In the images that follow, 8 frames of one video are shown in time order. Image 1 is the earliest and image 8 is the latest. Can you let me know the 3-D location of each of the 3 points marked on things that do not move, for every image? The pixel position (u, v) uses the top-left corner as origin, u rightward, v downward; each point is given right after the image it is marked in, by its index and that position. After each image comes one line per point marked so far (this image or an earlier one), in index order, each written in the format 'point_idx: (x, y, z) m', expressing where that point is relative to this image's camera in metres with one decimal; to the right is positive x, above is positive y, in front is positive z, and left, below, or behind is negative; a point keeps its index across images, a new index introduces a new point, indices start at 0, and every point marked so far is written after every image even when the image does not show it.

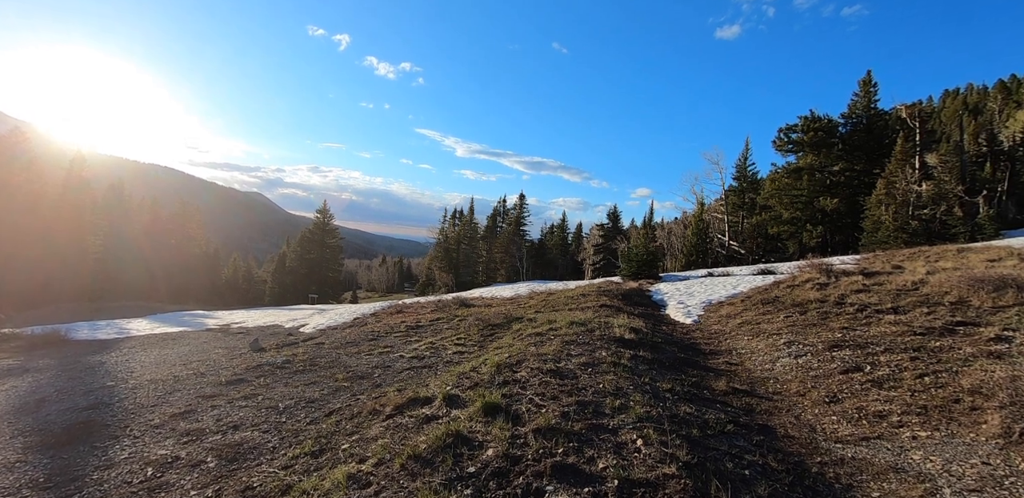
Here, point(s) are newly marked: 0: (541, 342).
0: (+0.5, -1.5, +7.7) m
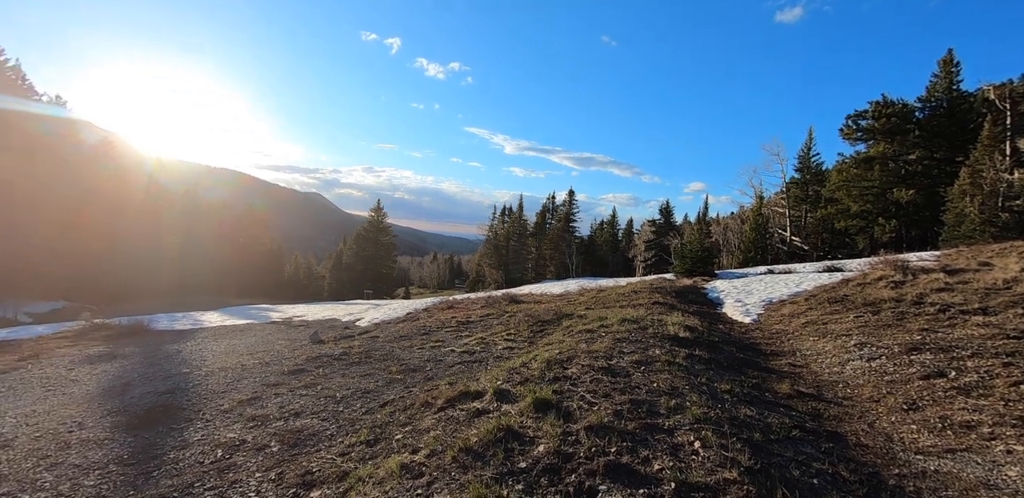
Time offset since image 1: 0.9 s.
0: (+1.2, -1.4, +7.6) m
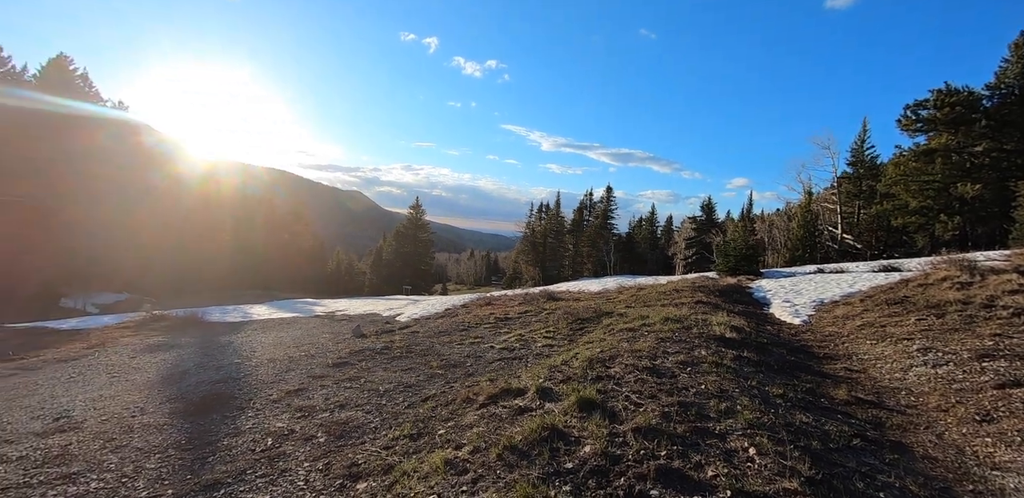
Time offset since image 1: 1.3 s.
0: (+1.8, -1.3, +7.4) m
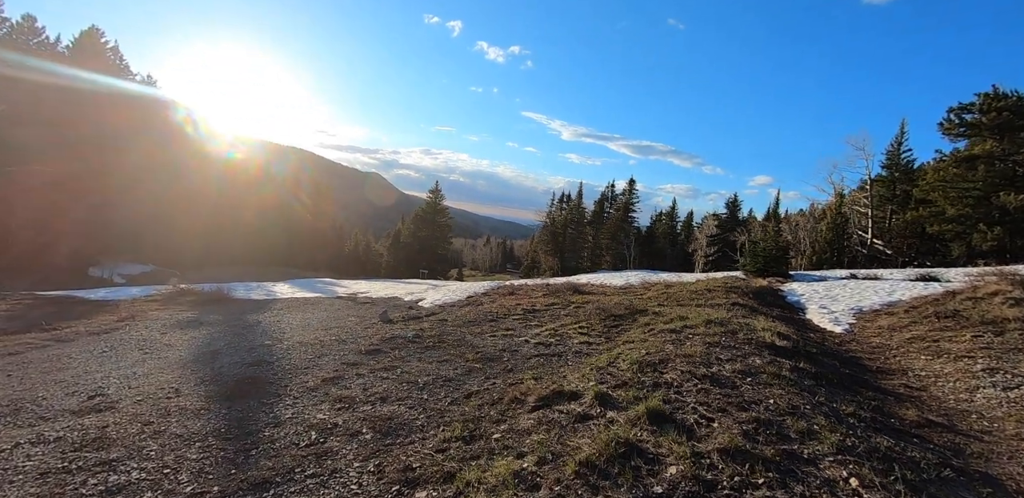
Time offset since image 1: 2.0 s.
0: (+2.4, -1.3, +7.0) m
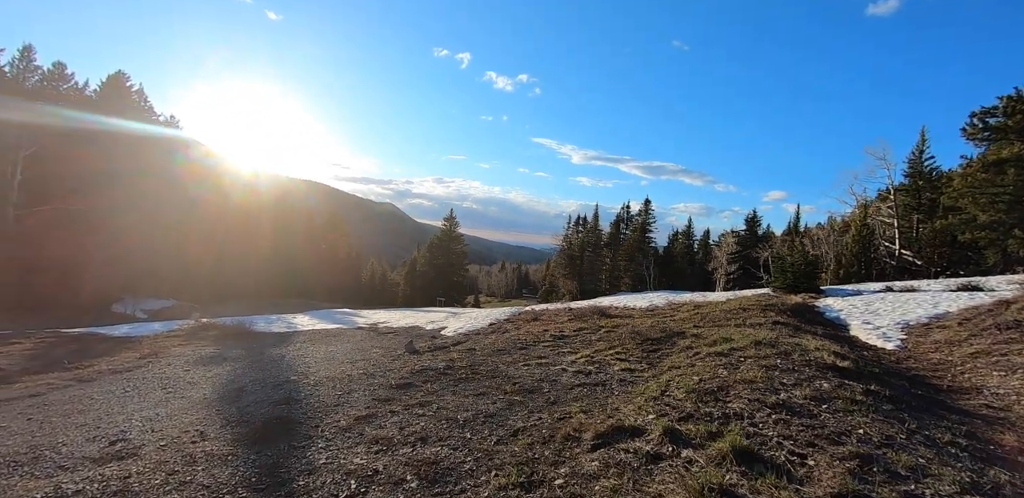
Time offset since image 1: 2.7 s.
0: (+3.0, -1.5, +6.5) m
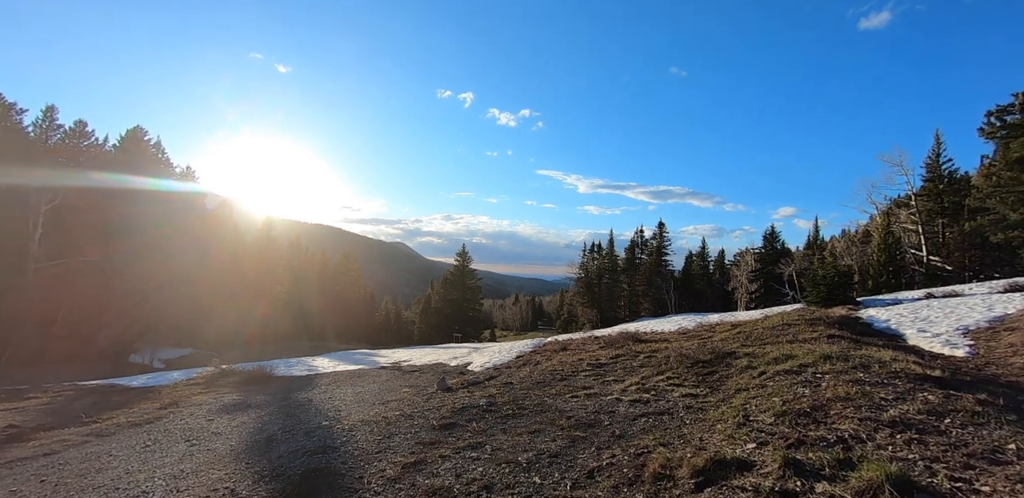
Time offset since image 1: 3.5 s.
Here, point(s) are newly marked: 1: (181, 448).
0: (+3.6, -1.6, +5.8) m
1: (-4.5, -2.8, +6.8) m
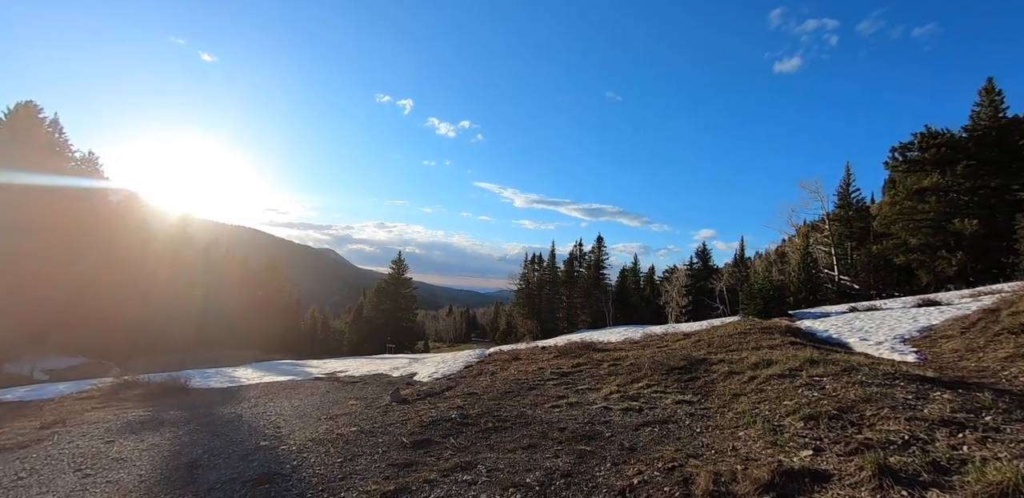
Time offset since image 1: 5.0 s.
0: (+3.6, -1.5, +5.5) m
1: (-4.7, -2.5, +5.2) m
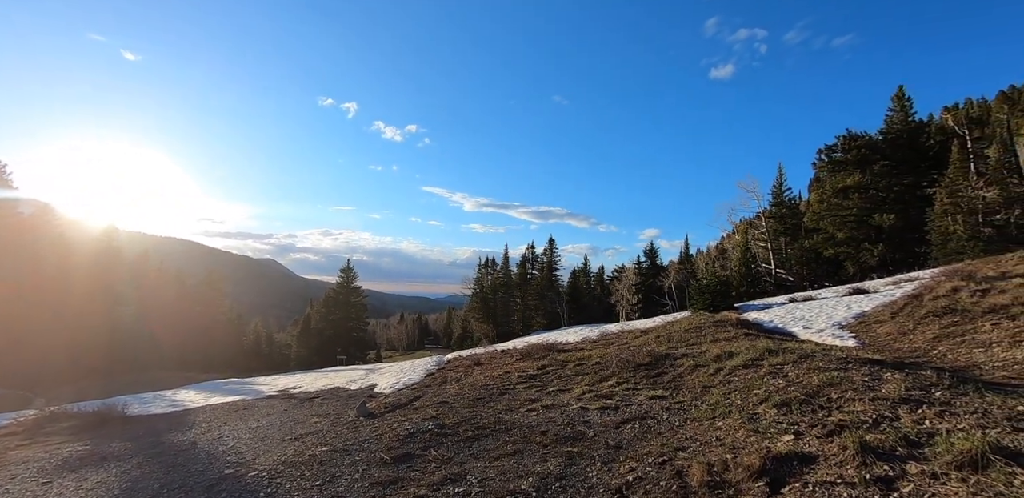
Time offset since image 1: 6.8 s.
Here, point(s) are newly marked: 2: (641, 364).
0: (+3.3, -1.5, +5.8) m
1: (-4.8, -2.6, +4.7) m
2: (+2.4, -2.2, +9.5) m
